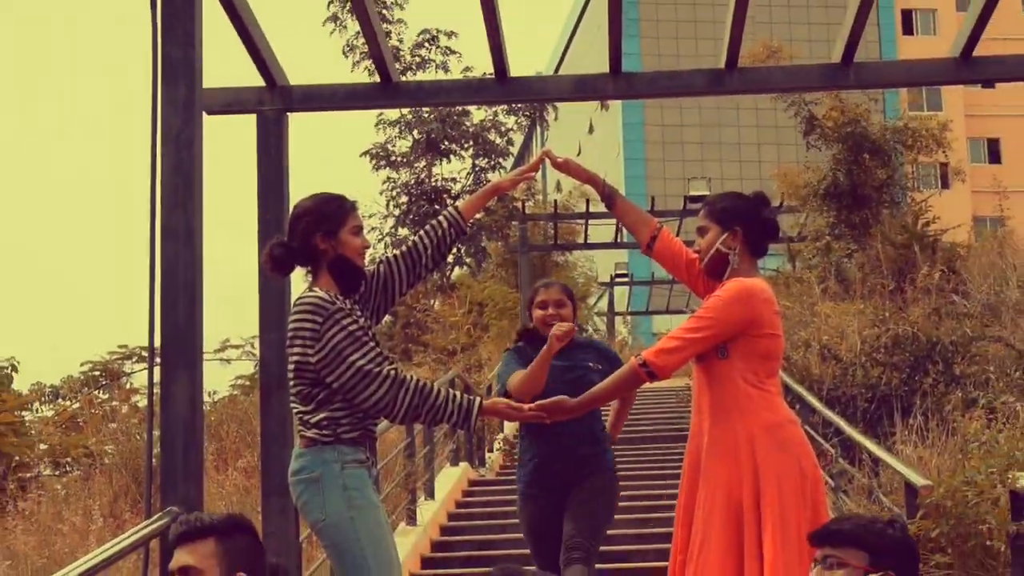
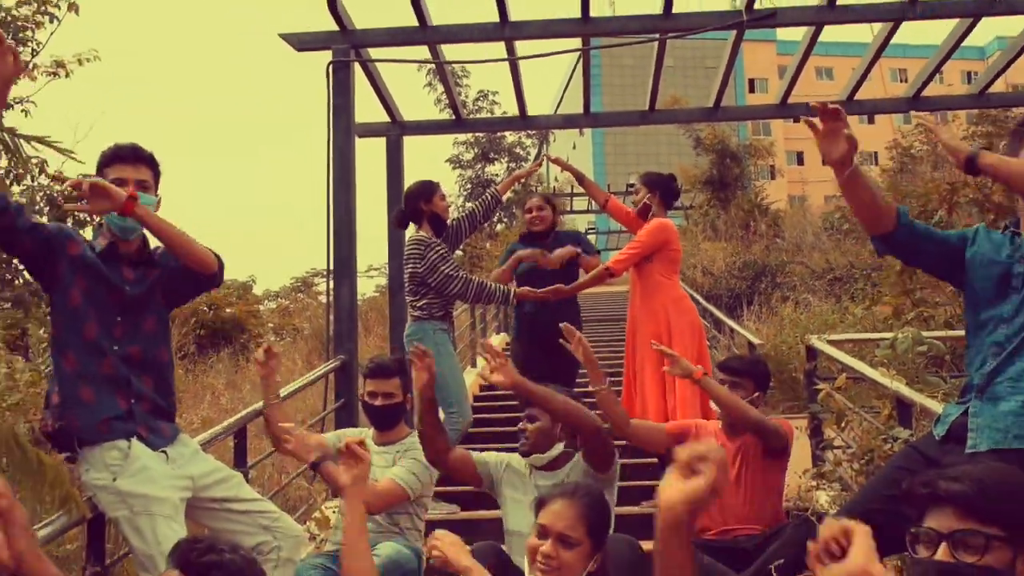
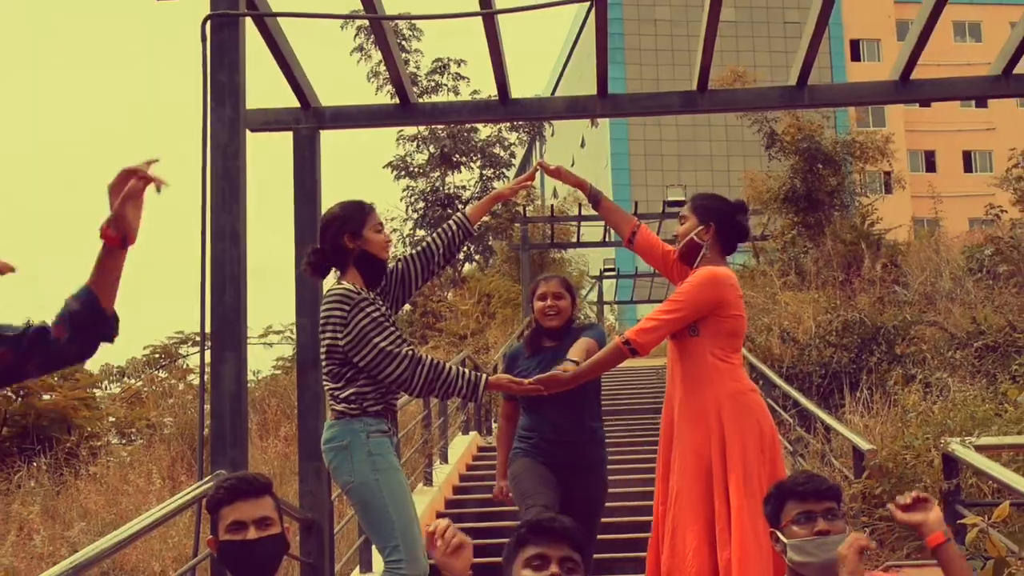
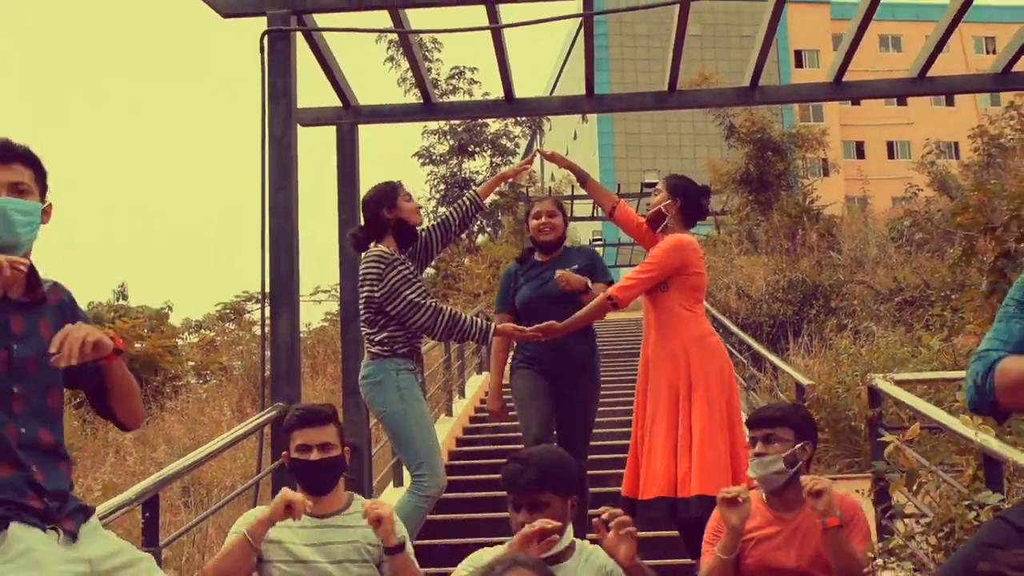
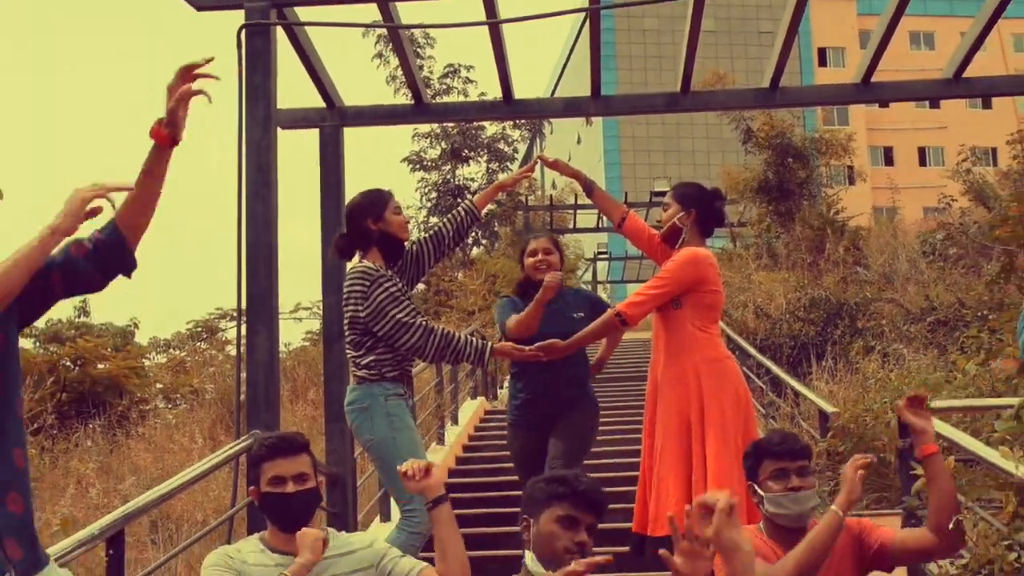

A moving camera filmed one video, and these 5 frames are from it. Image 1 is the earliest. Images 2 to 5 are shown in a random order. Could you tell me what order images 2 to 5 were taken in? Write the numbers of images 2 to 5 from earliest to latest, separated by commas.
3, 5, 4, 2
